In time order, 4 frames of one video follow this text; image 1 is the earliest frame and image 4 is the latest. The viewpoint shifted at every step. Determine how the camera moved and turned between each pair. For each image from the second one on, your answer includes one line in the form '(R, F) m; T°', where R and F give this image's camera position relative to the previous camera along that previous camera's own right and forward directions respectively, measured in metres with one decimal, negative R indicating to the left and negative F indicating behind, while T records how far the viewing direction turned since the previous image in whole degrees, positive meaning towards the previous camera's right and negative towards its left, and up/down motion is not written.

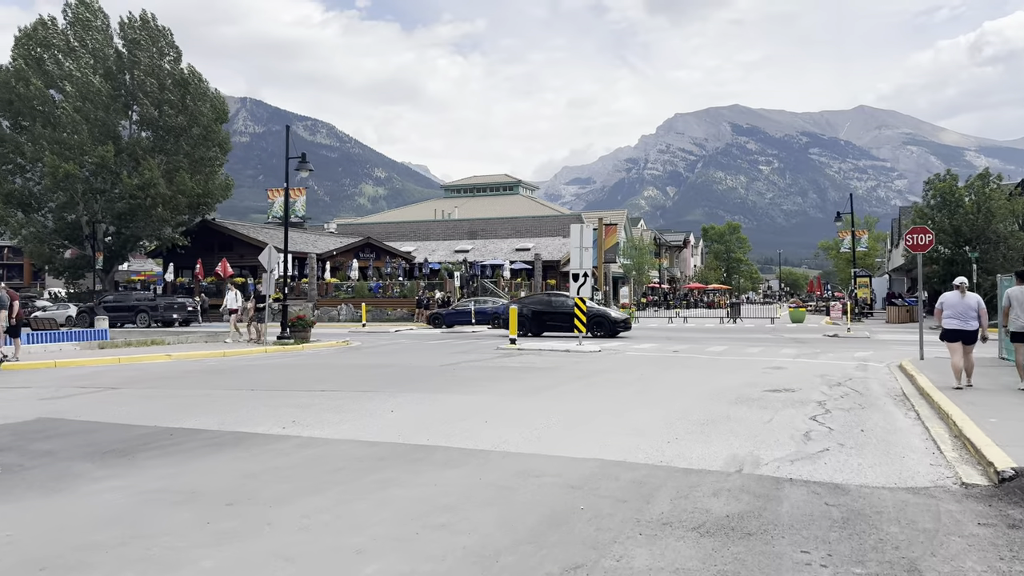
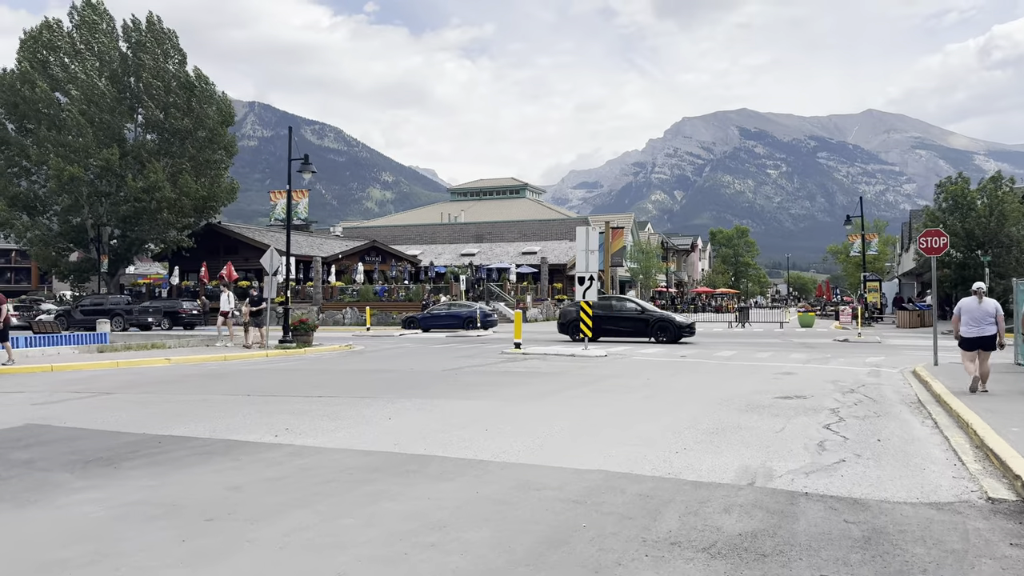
(0.0, +0.2) m; 0°
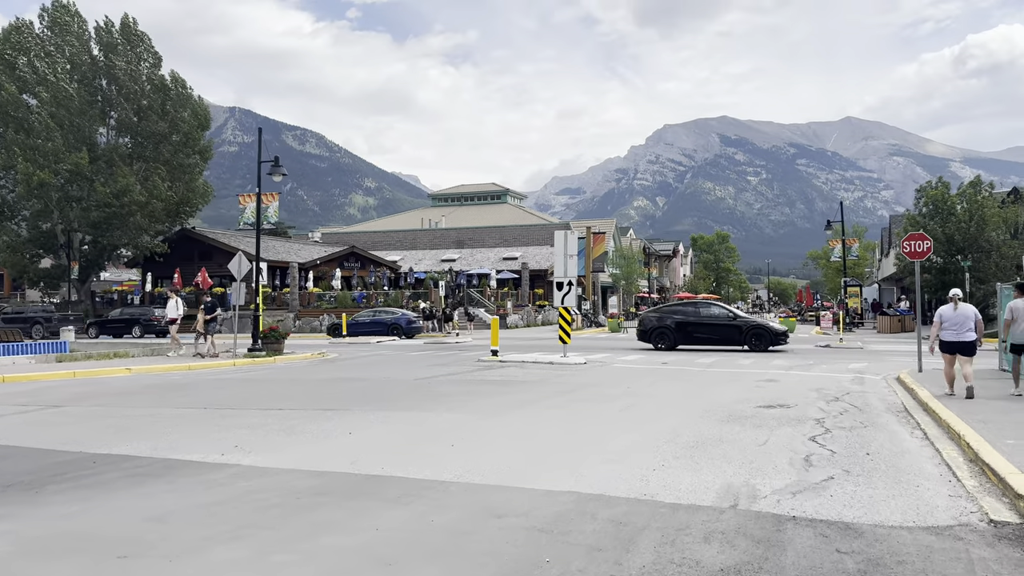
(0.0, +0.3) m; +1°
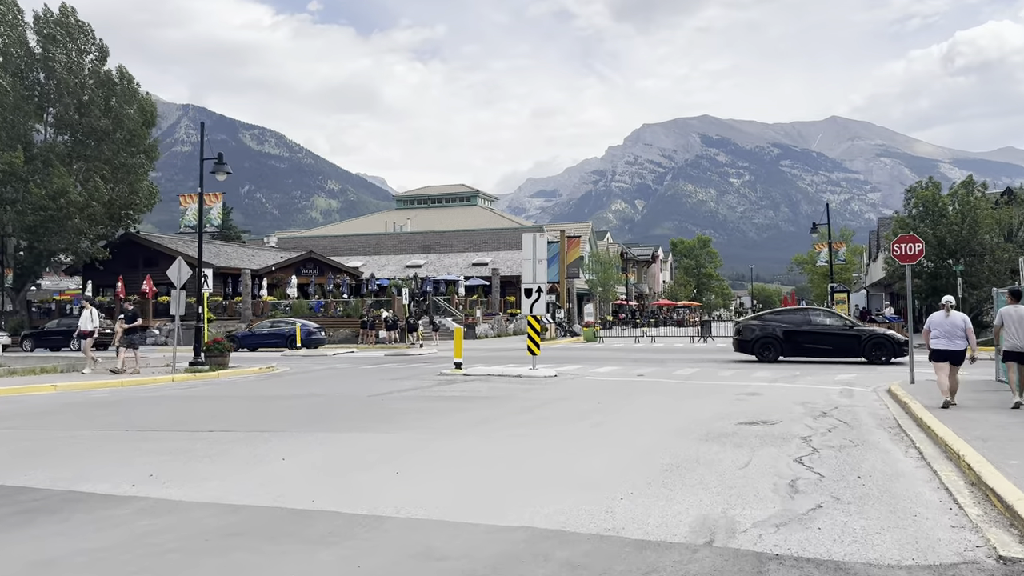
(+0.2, +1.5) m; +1°
